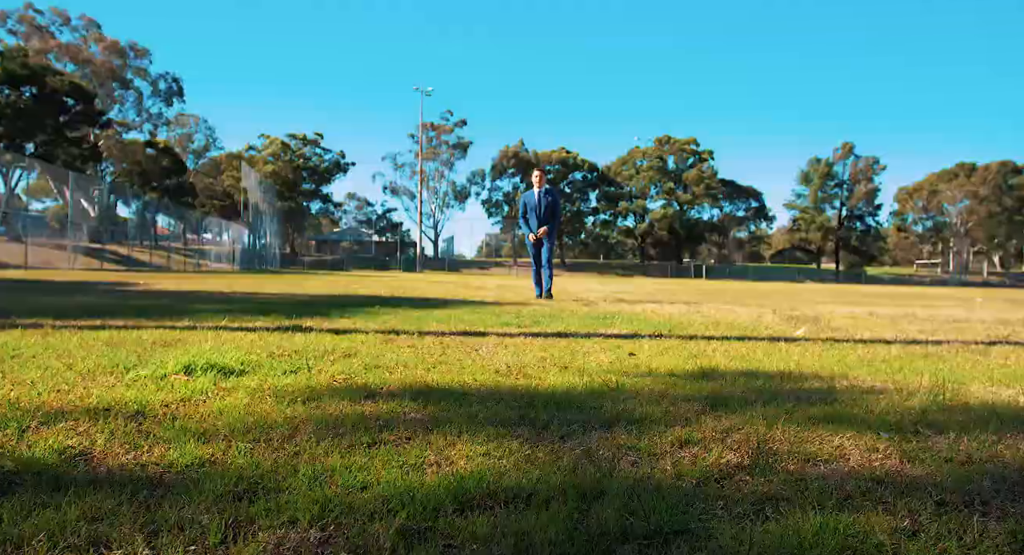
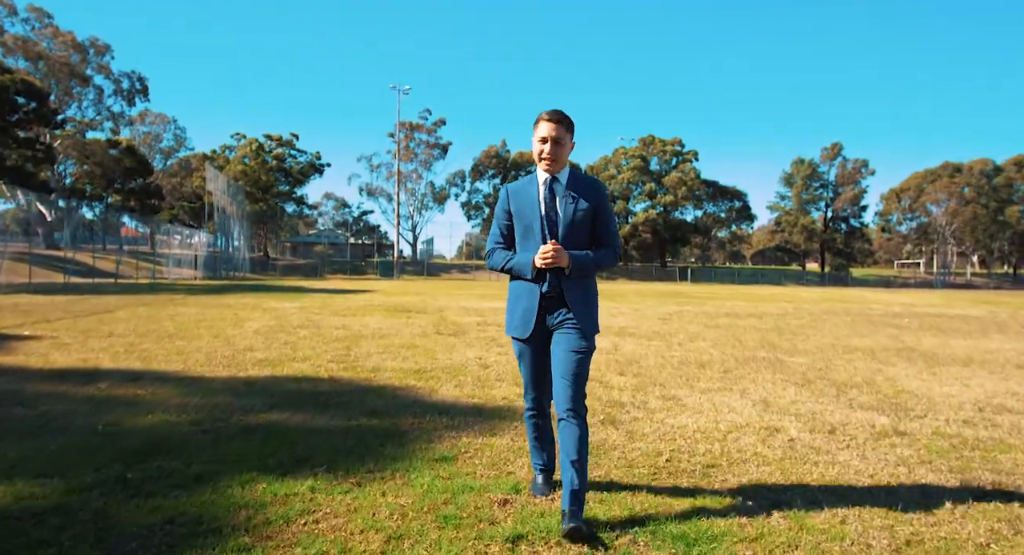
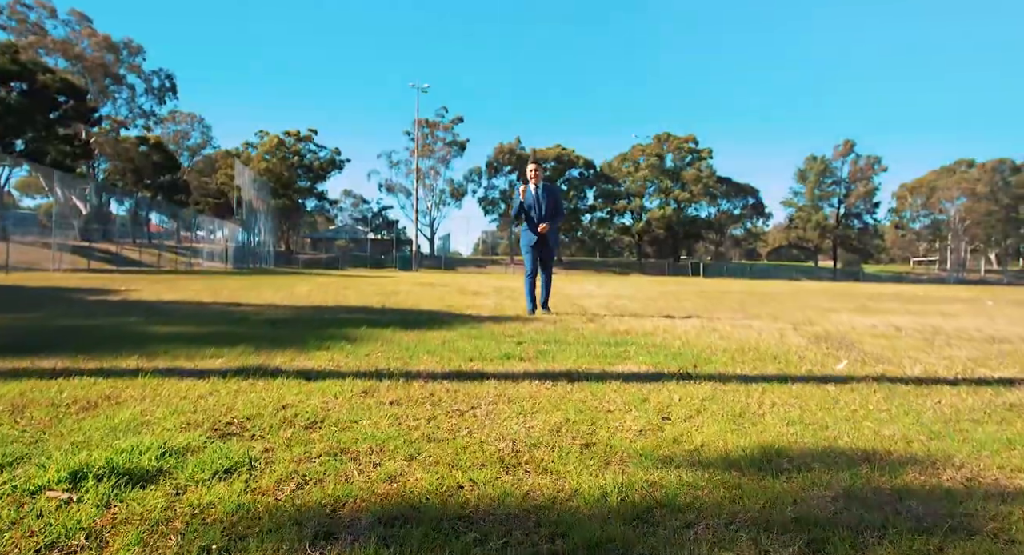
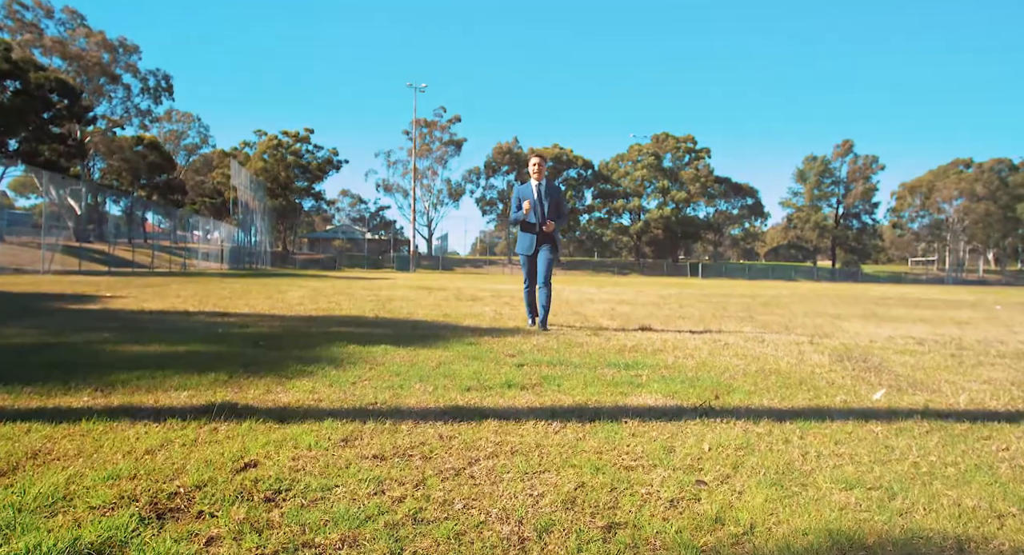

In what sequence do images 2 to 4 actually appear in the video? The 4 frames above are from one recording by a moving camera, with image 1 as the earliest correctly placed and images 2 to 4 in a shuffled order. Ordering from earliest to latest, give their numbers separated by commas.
3, 4, 2
